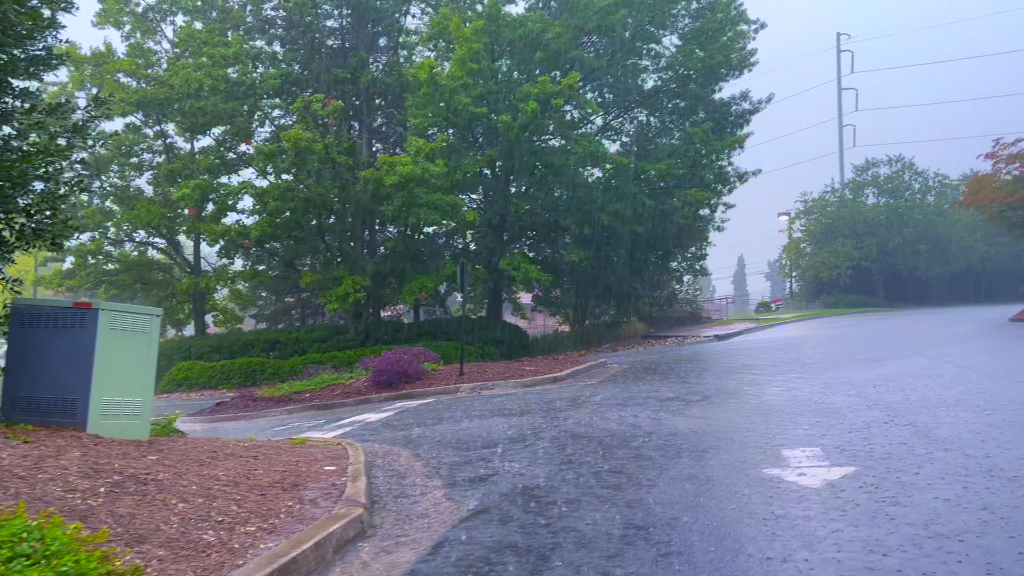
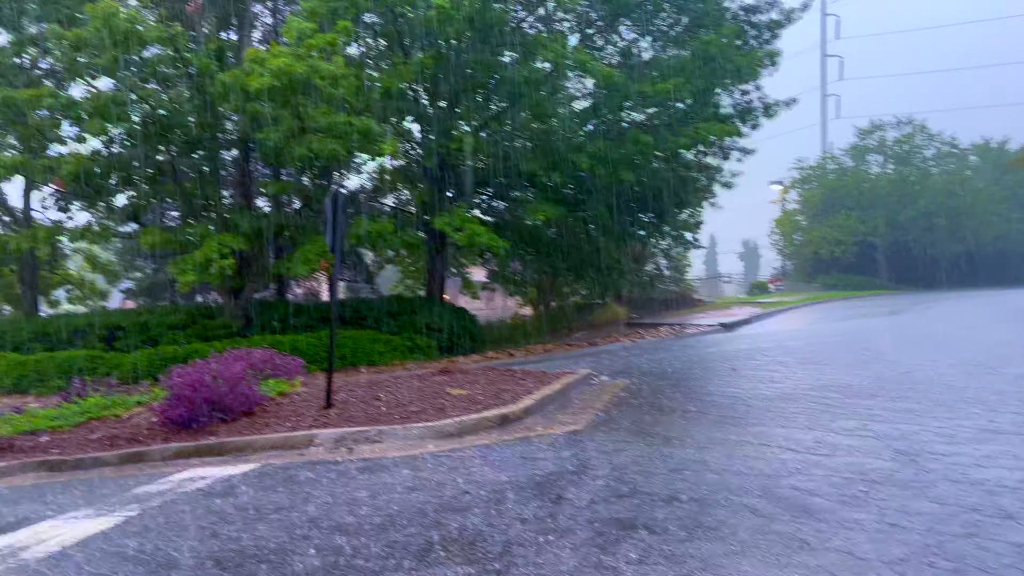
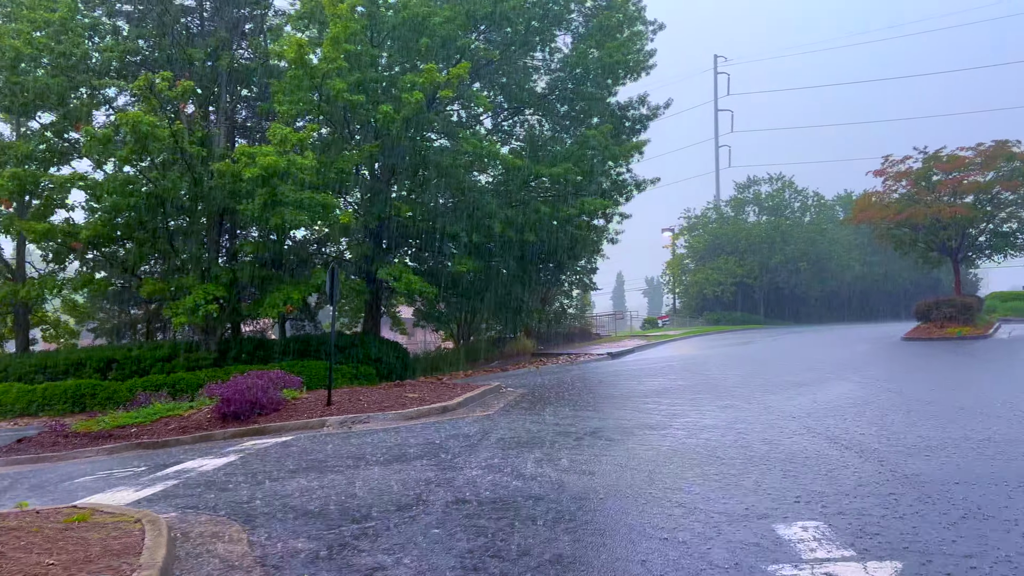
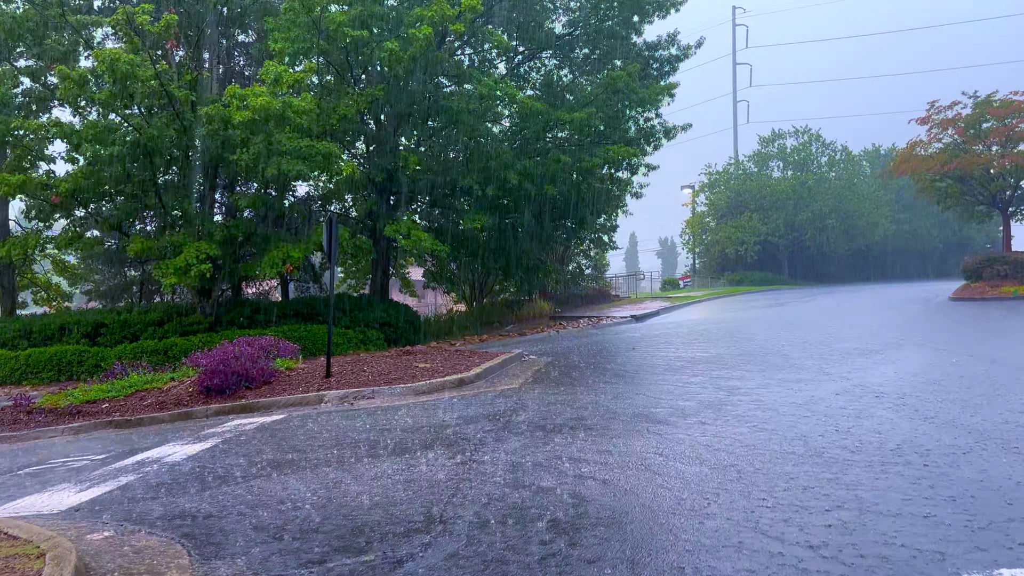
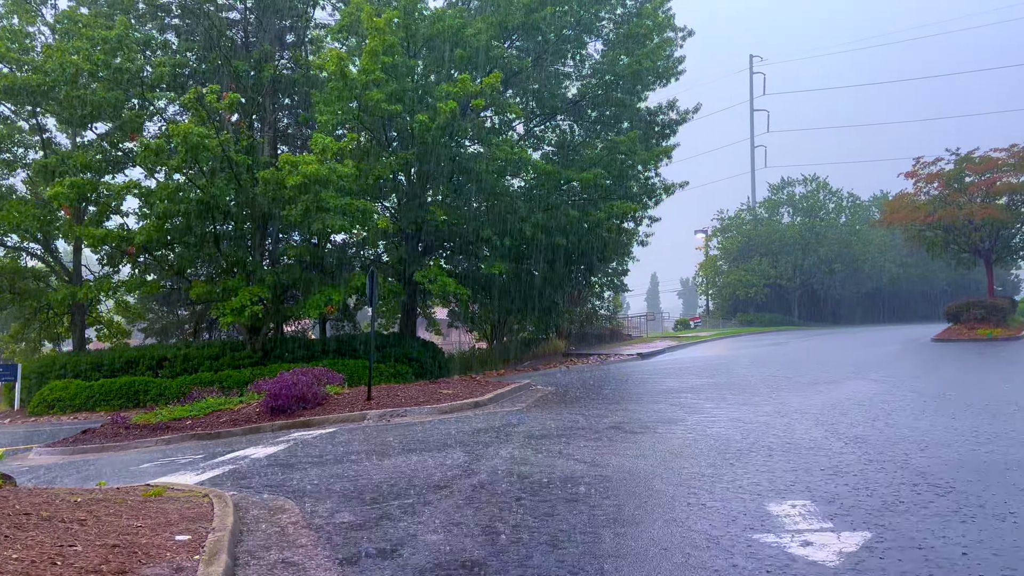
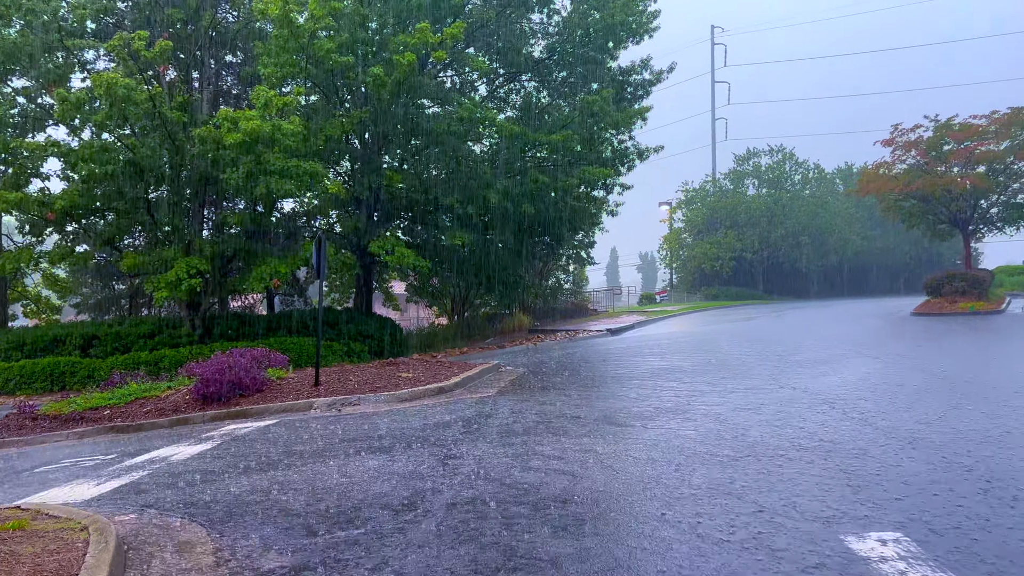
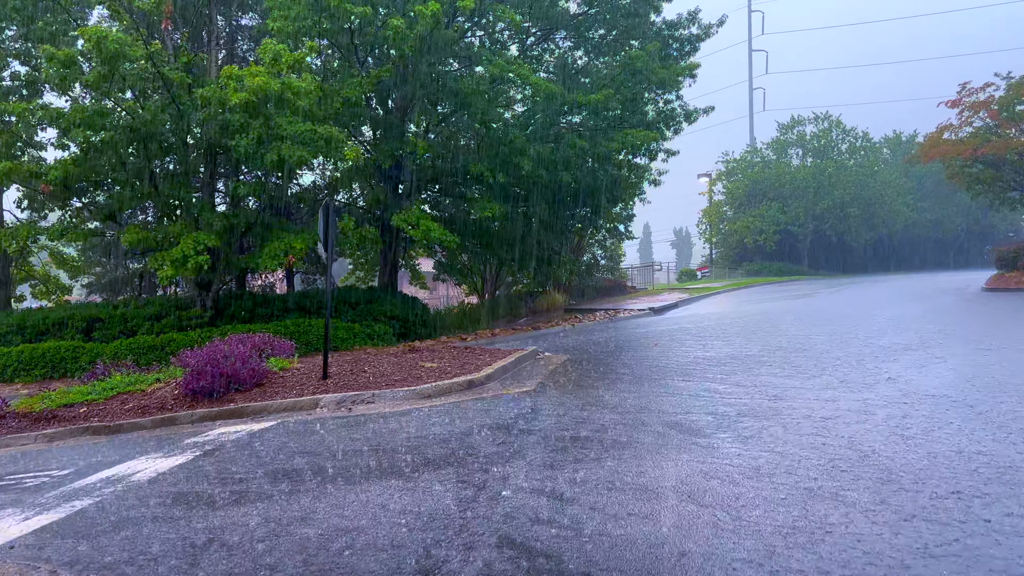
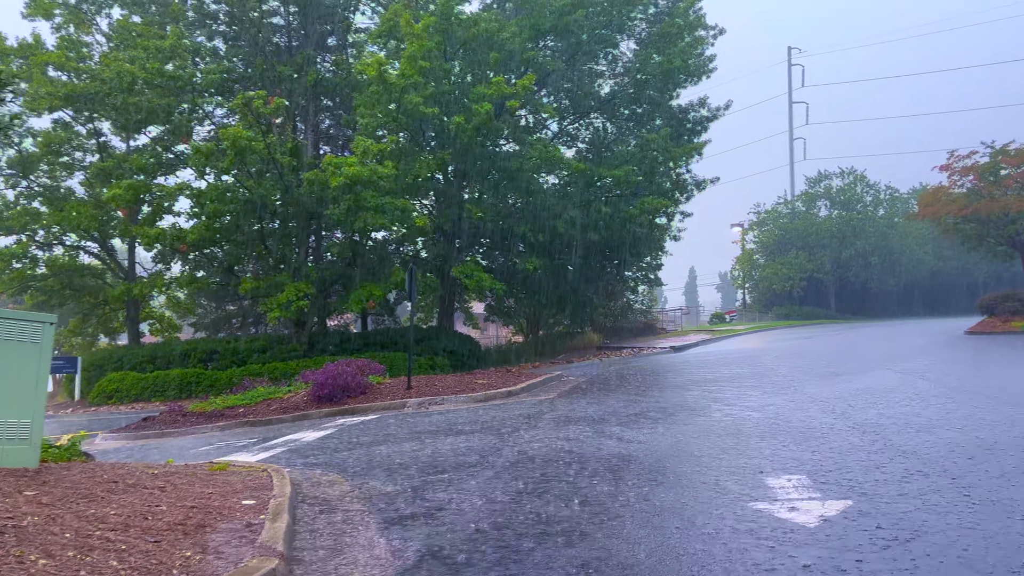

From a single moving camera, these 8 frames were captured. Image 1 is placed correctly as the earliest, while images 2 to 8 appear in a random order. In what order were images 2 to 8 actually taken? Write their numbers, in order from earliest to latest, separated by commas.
8, 5, 3, 6, 4, 7, 2
